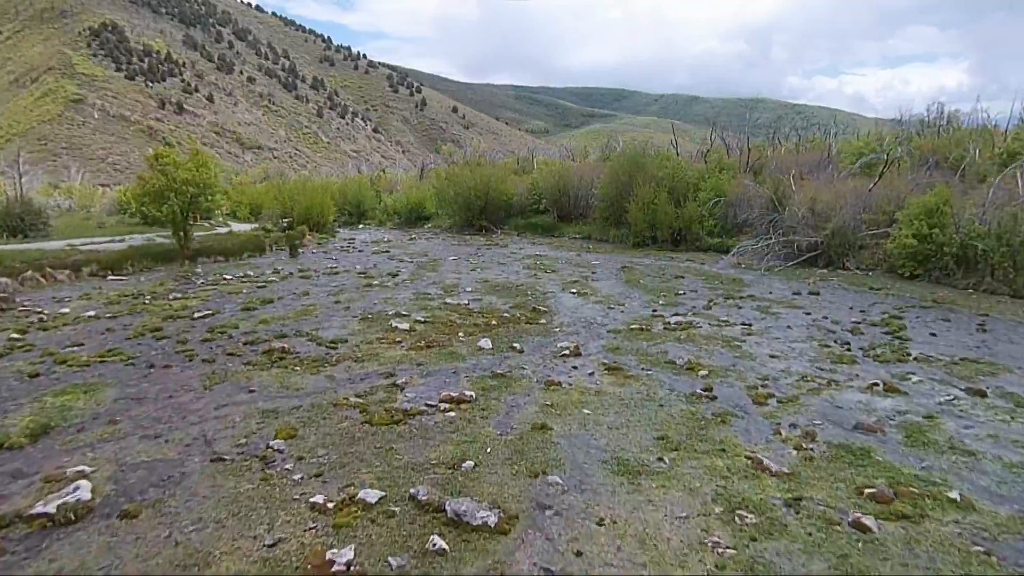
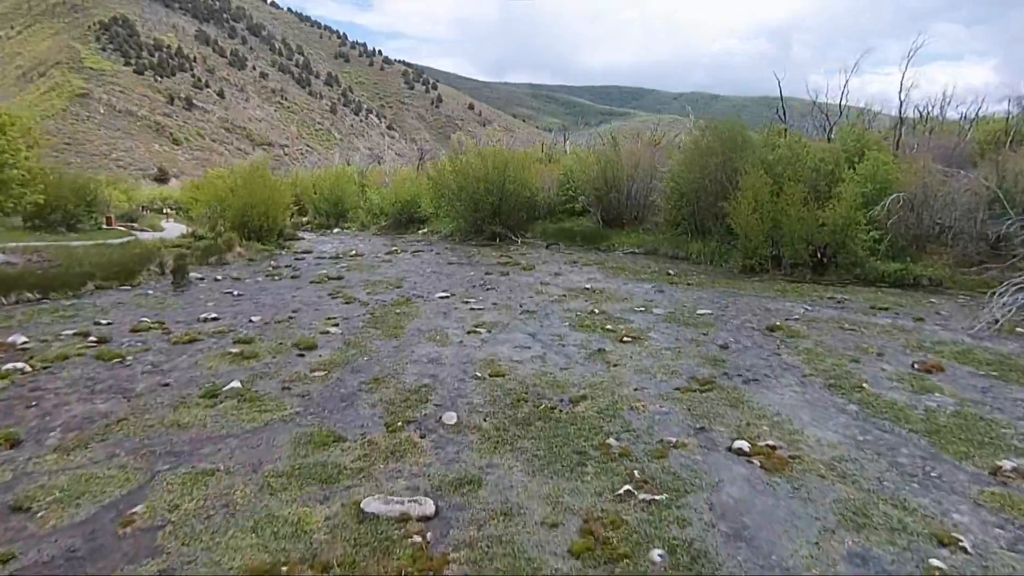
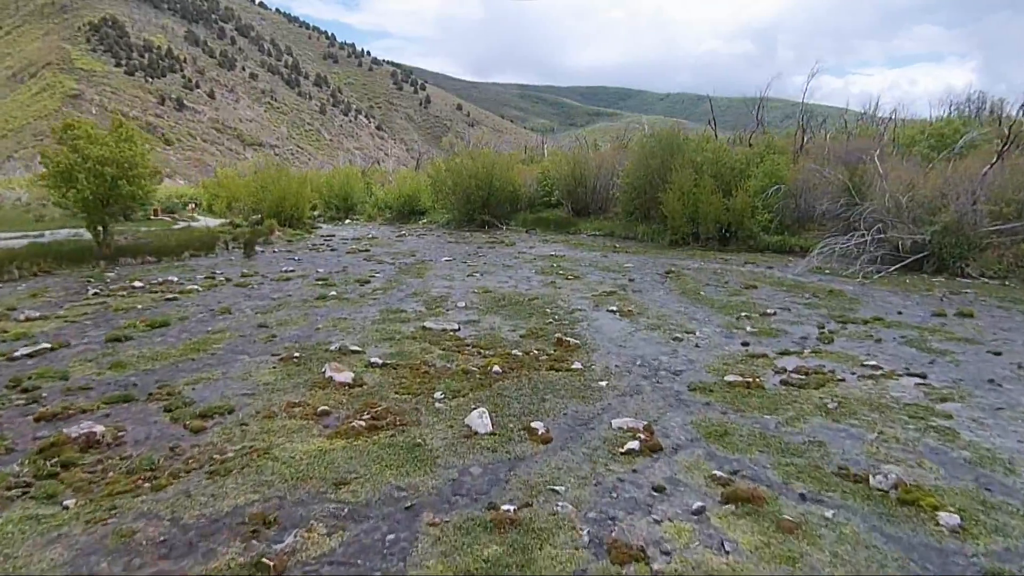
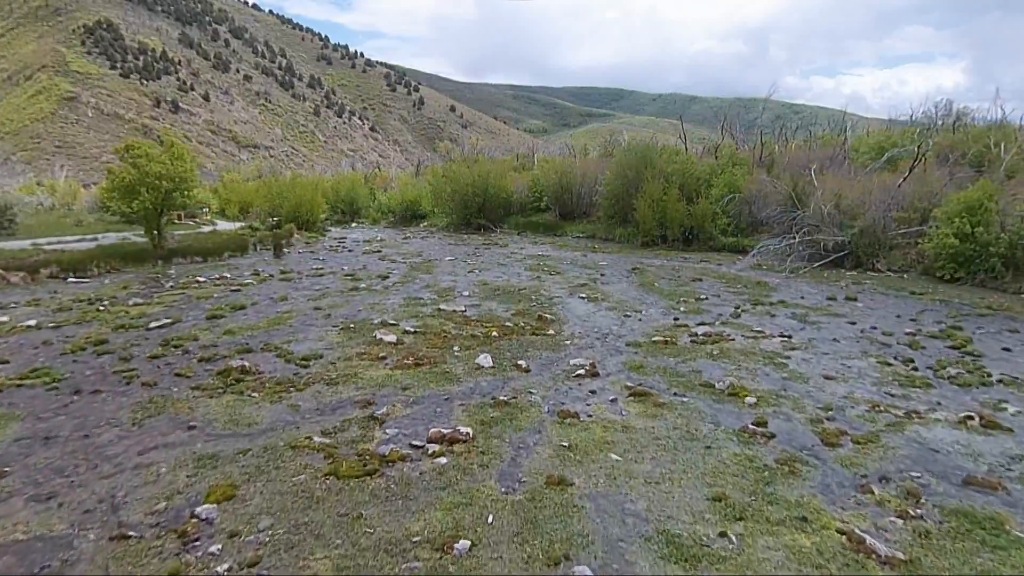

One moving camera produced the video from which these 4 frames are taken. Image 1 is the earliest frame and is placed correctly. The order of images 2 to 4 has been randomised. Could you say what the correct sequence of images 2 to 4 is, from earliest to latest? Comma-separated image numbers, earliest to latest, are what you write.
4, 3, 2
